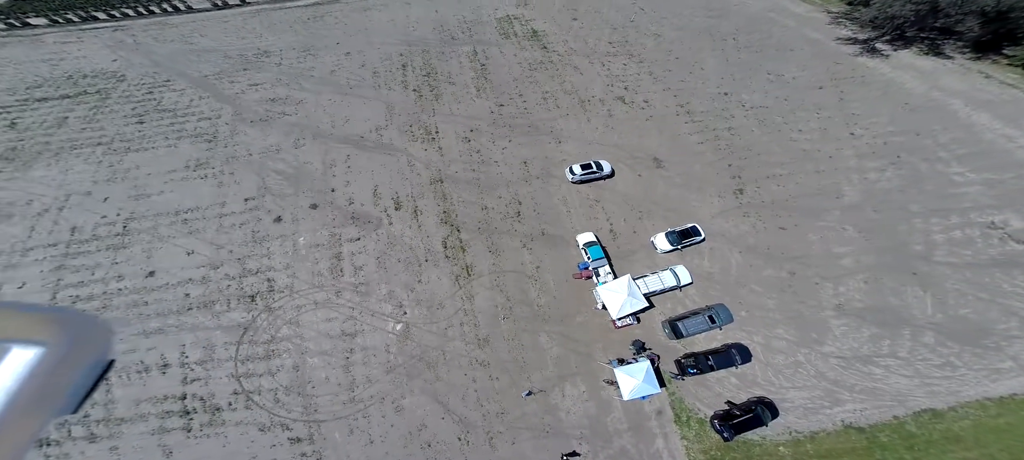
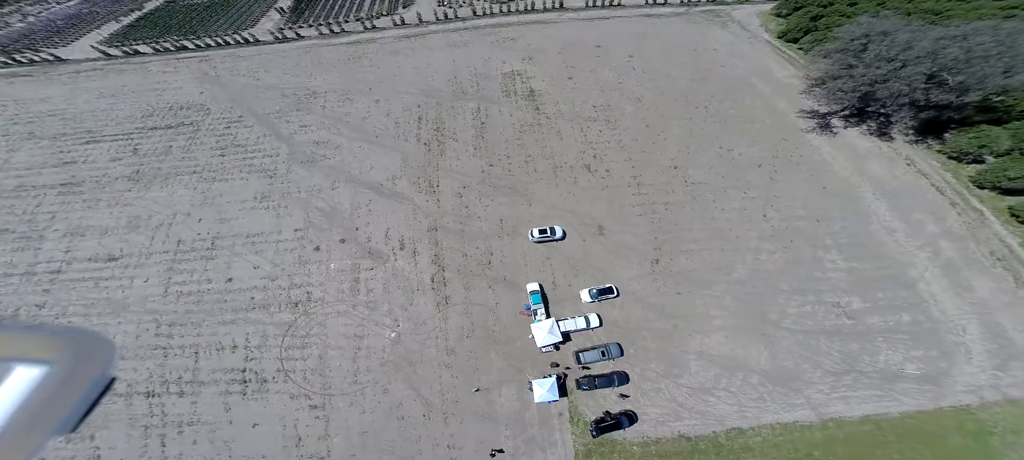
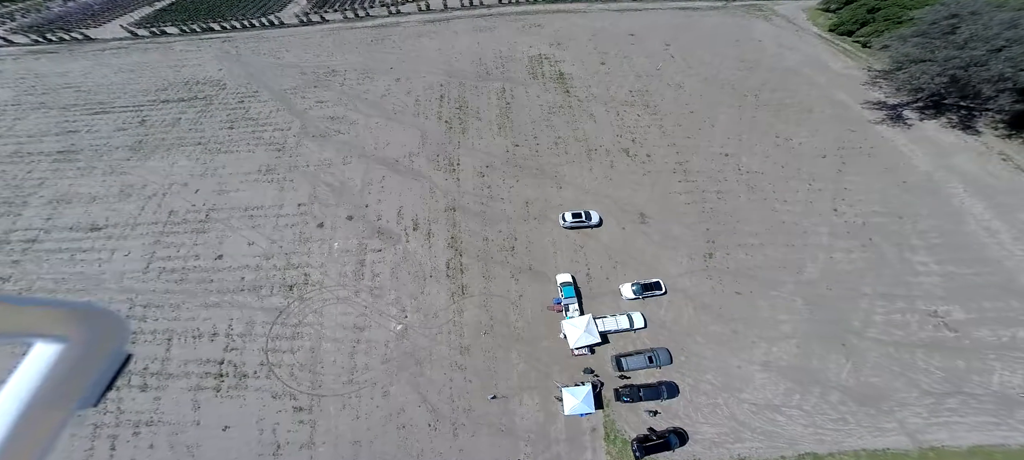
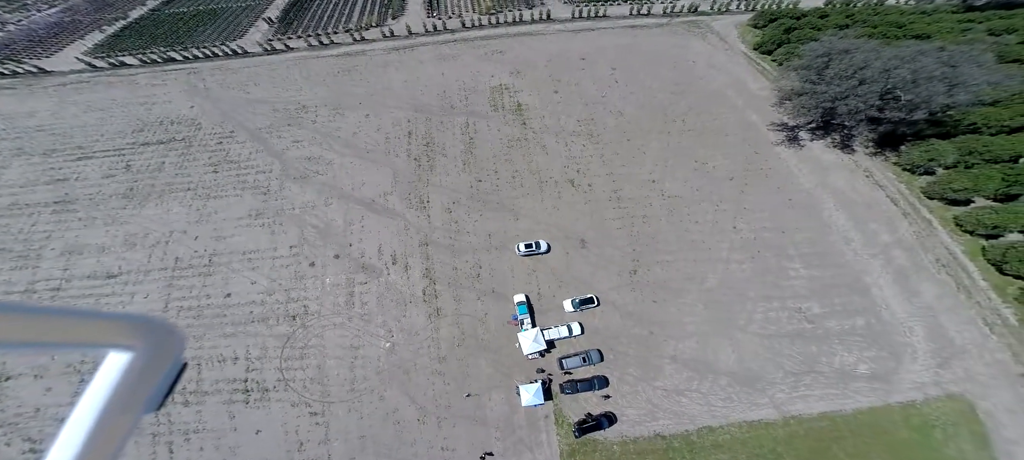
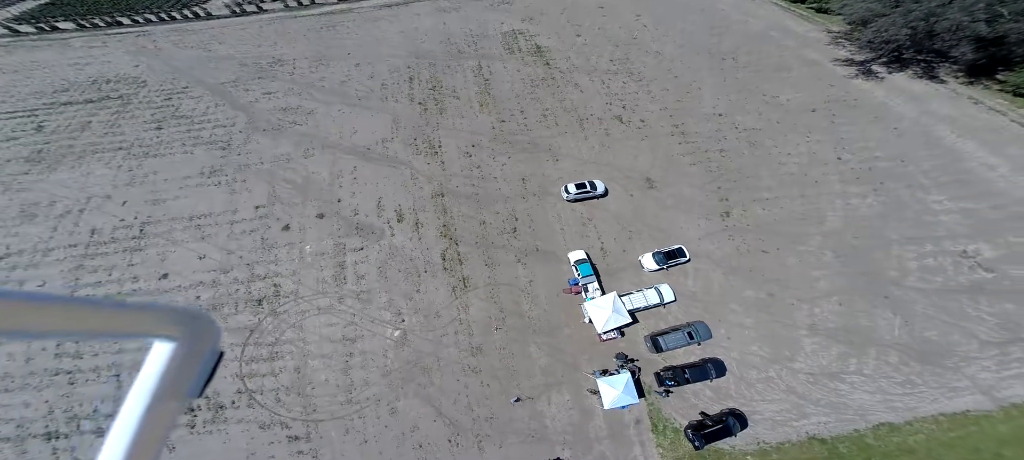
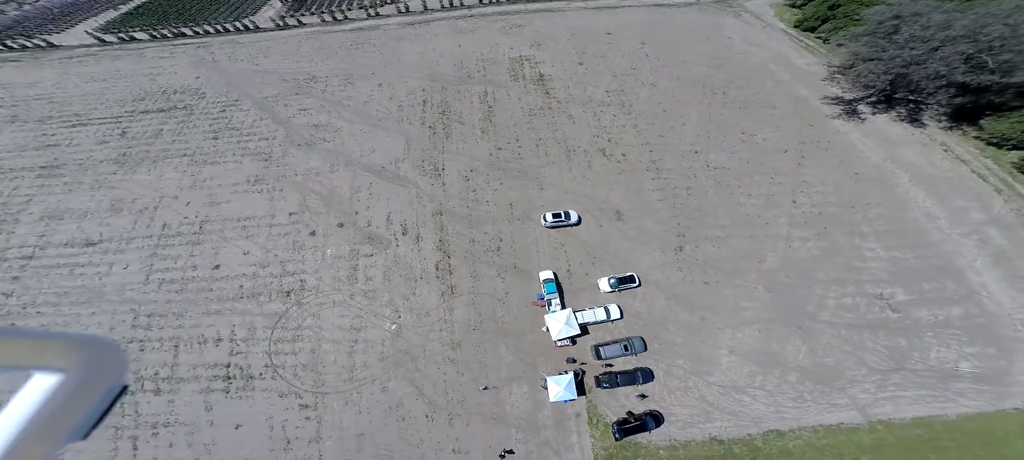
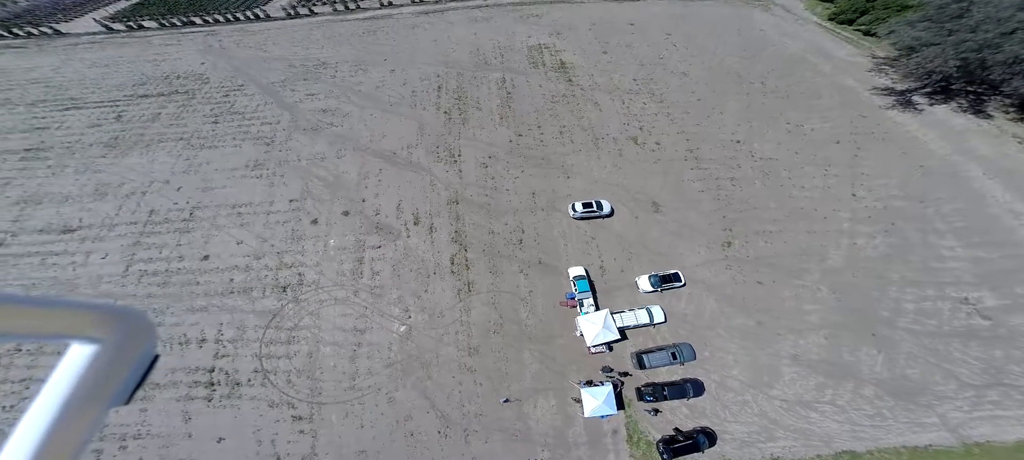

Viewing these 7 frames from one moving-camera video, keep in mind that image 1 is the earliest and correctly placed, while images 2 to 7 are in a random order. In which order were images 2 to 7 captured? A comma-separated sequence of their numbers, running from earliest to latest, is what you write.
5, 7, 3, 6, 2, 4
